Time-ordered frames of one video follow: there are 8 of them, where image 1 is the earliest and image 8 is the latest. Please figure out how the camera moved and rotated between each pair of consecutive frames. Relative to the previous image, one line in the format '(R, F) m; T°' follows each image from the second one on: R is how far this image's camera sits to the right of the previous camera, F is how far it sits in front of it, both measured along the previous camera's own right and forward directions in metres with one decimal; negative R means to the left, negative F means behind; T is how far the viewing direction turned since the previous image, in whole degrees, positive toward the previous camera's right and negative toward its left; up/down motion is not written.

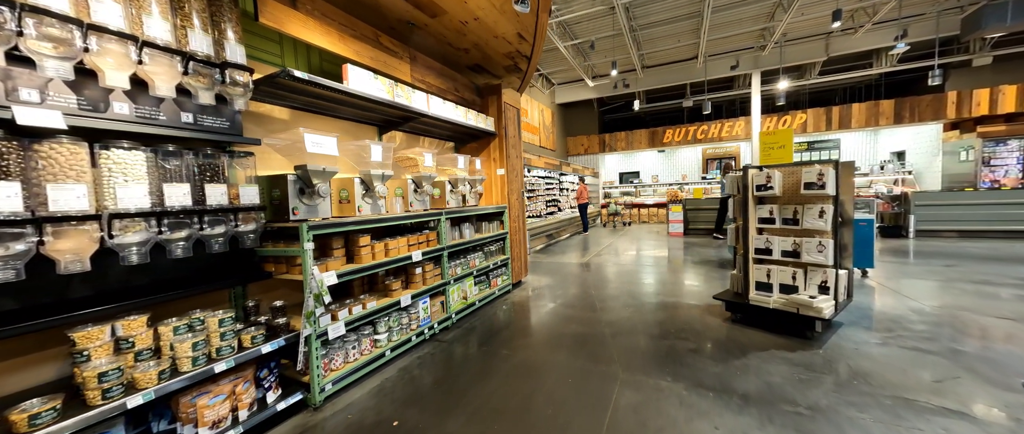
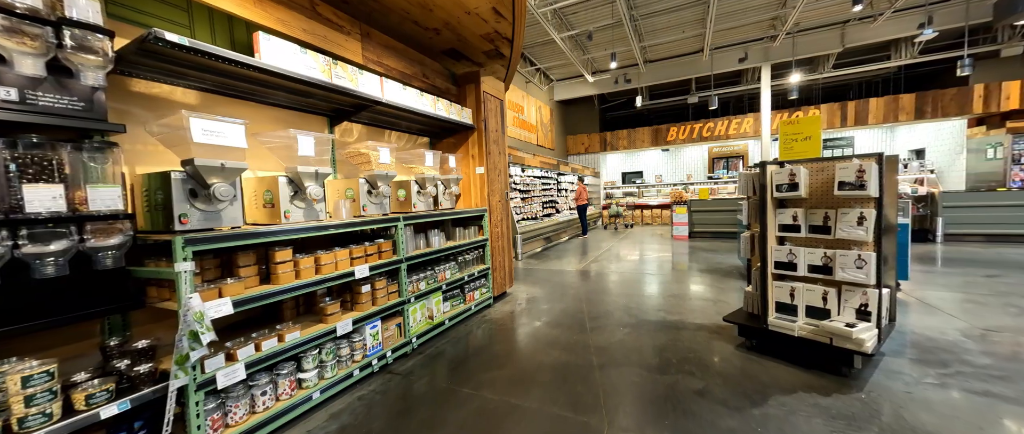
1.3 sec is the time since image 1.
(+0.2, +0.5) m; -1°
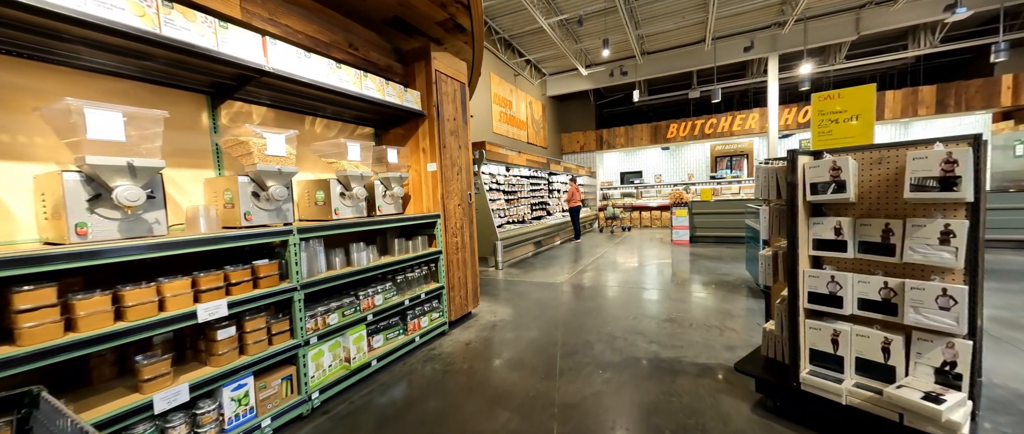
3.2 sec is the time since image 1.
(+0.4, +0.7) m; 0°
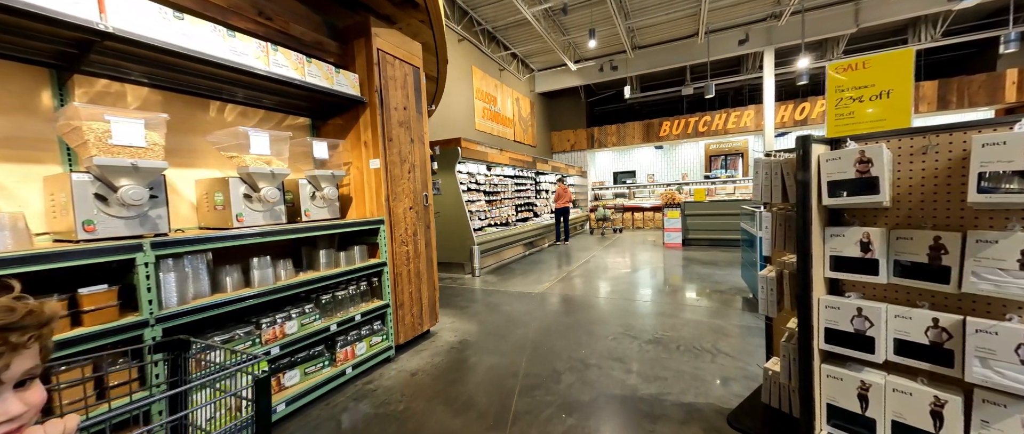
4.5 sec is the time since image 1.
(+0.3, +0.4) m; +1°
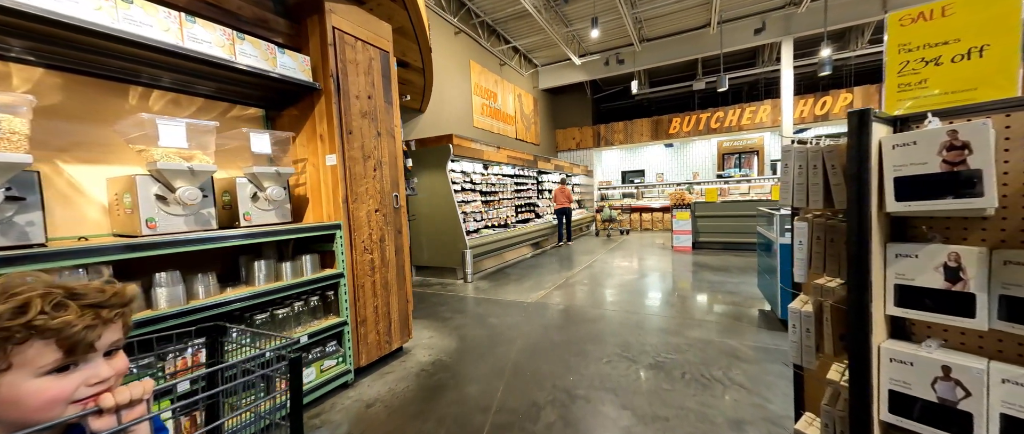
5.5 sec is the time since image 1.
(+0.2, +0.4) m; -2°
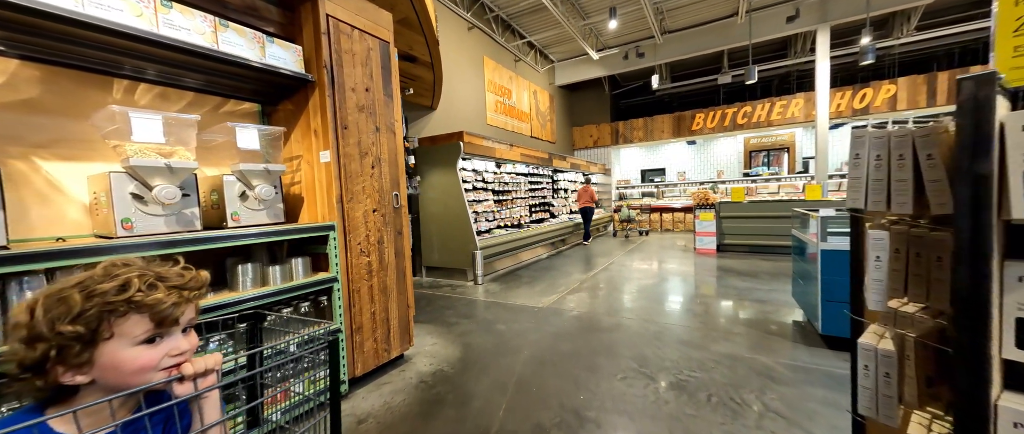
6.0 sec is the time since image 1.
(+0.1, +0.2) m; -3°
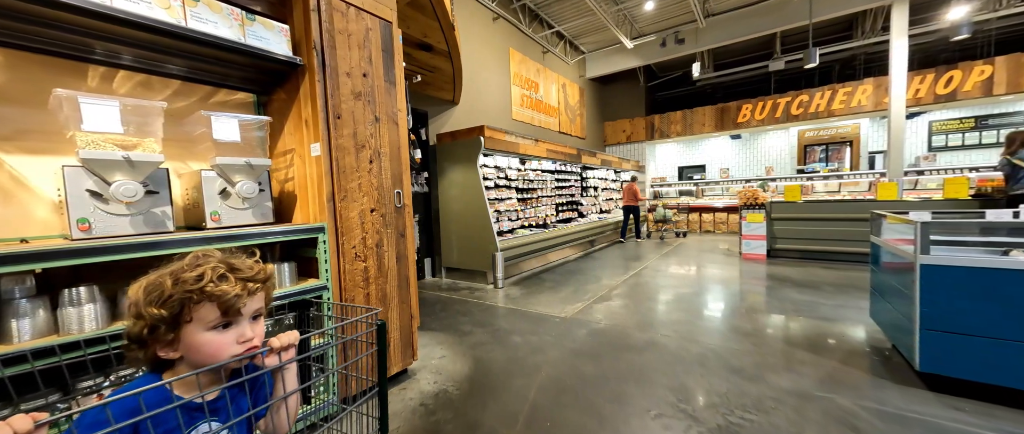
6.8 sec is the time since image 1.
(+0.1, +0.3) m; -5°
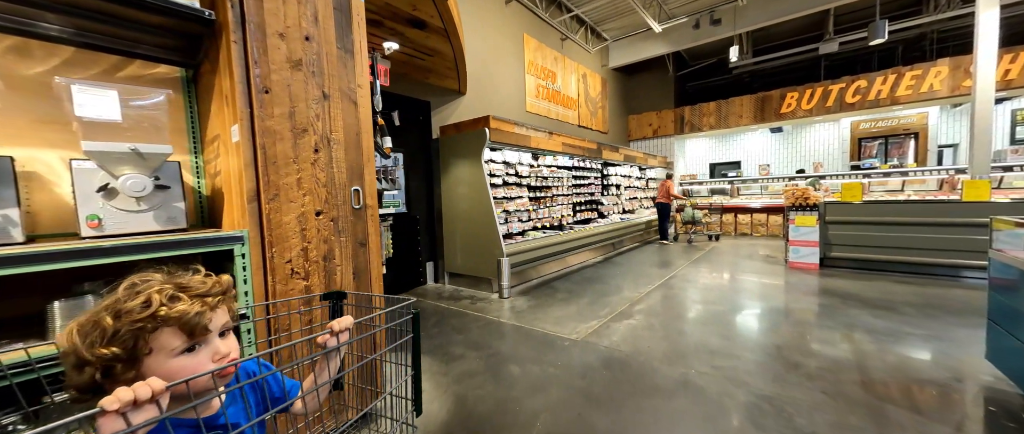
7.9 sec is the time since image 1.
(+0.2, +0.5) m; -4°
